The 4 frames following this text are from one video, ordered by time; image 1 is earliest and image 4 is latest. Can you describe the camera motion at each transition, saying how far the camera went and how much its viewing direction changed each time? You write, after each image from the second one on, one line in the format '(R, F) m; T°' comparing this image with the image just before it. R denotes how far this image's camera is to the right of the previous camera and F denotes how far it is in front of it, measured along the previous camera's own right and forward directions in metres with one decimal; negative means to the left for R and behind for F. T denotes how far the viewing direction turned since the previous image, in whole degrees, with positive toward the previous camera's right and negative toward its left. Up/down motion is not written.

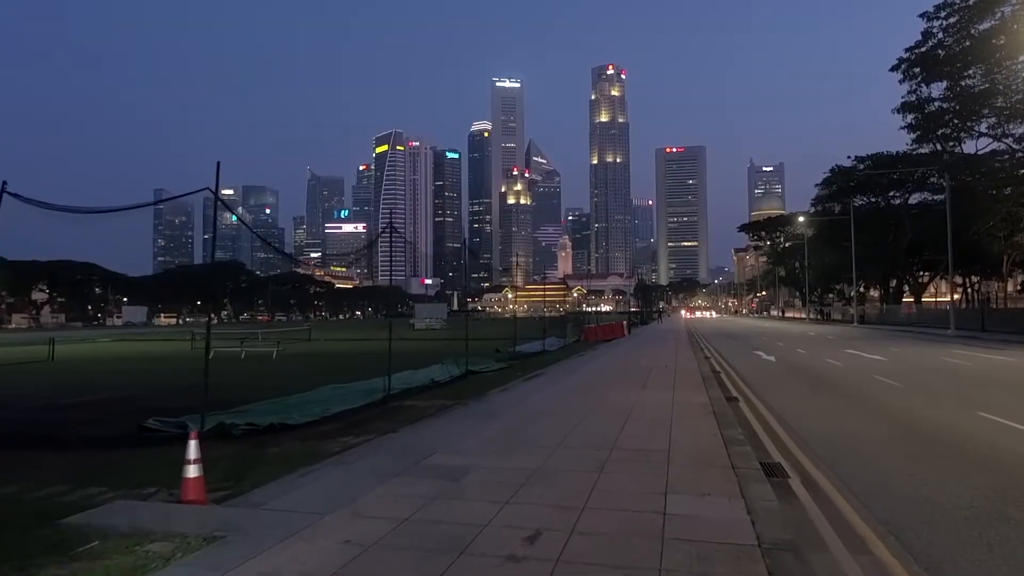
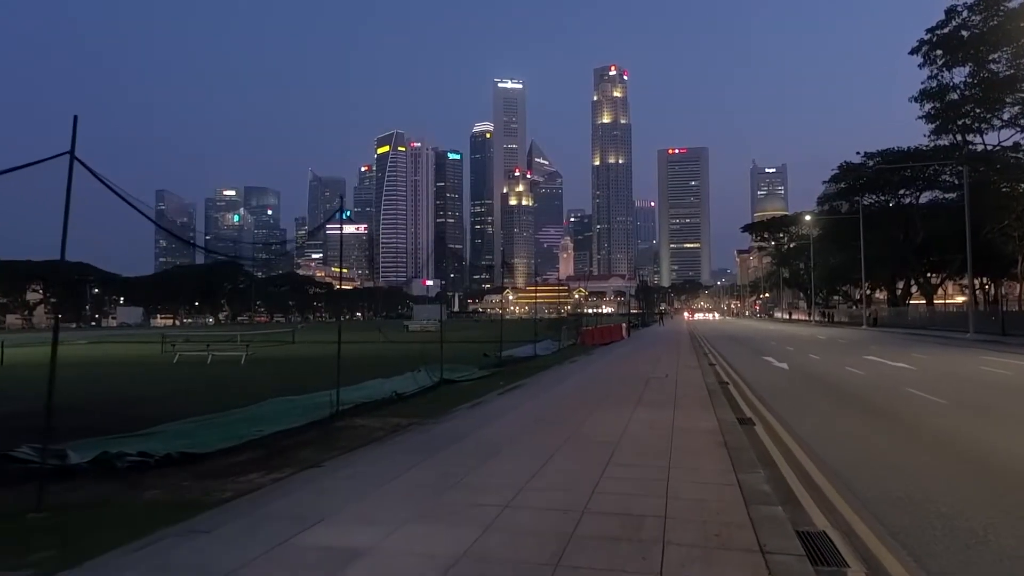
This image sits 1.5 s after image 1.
(+0.4, +1.7) m; 0°
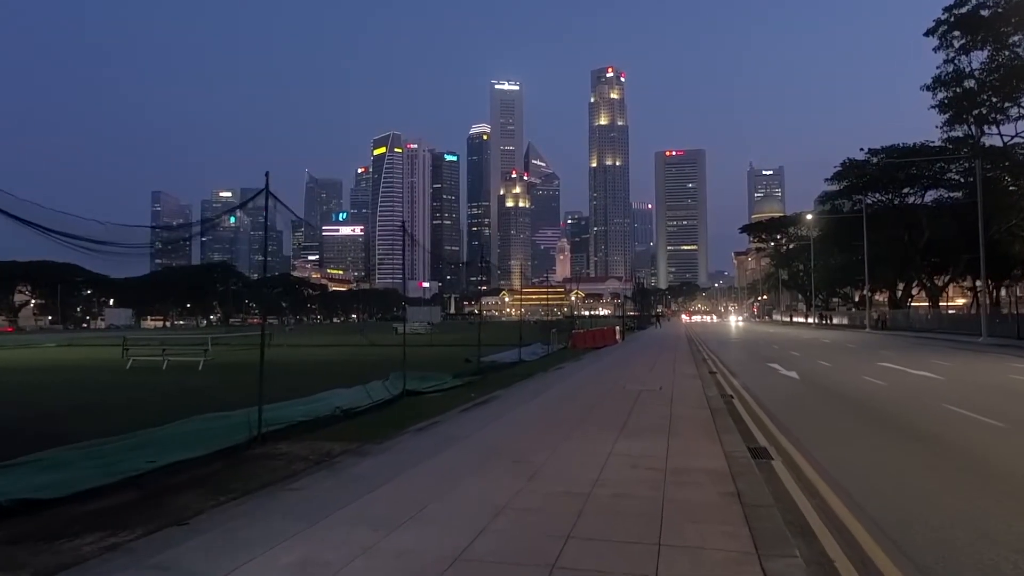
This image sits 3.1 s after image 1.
(+0.4, +1.6) m; 0°
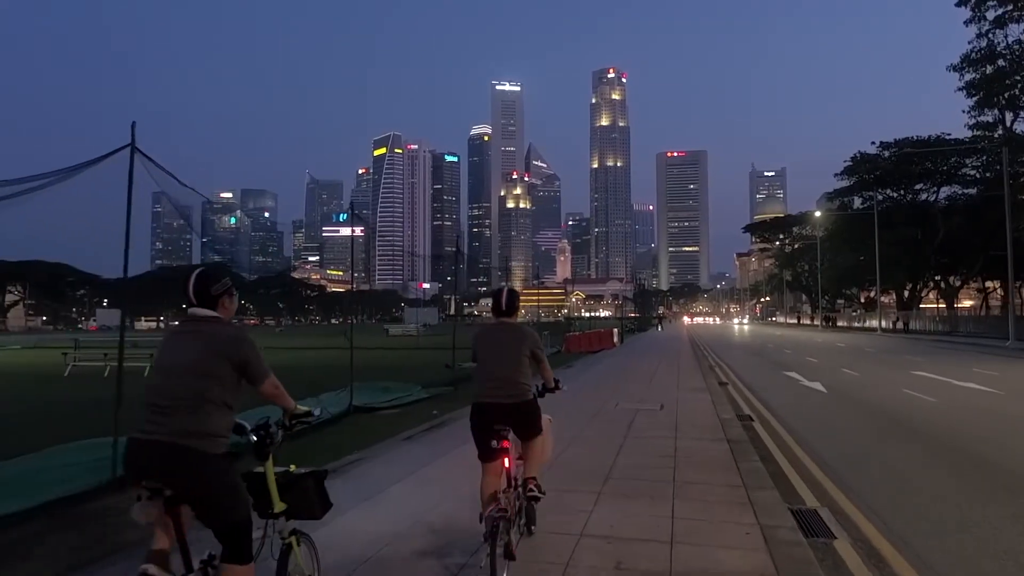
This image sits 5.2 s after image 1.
(+0.4, +2.0) m; 0°
